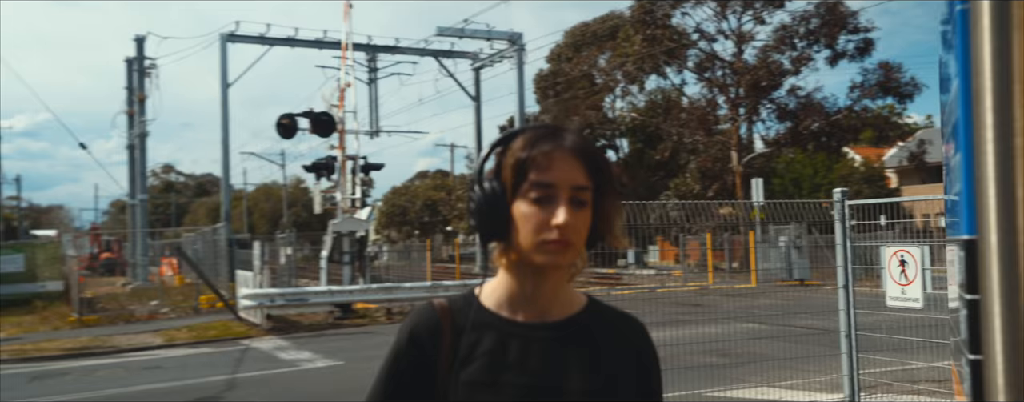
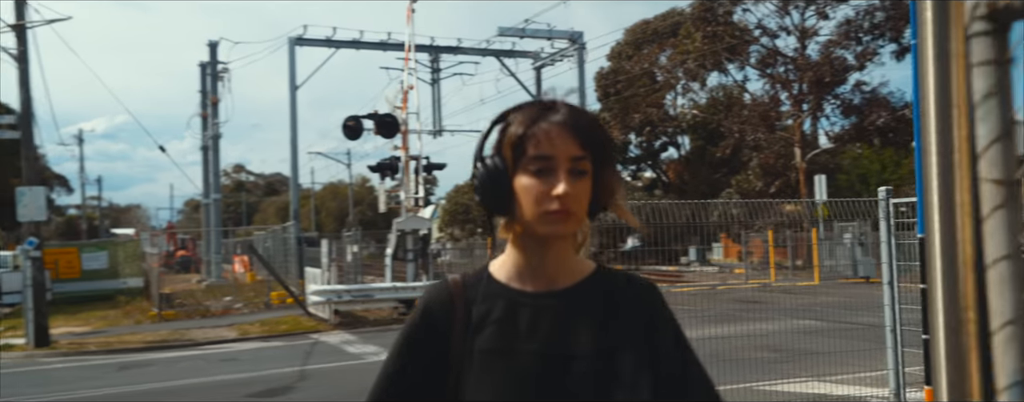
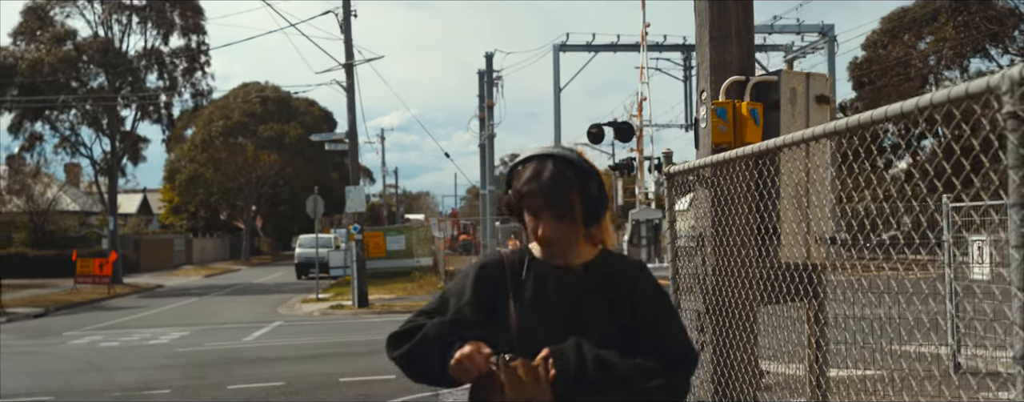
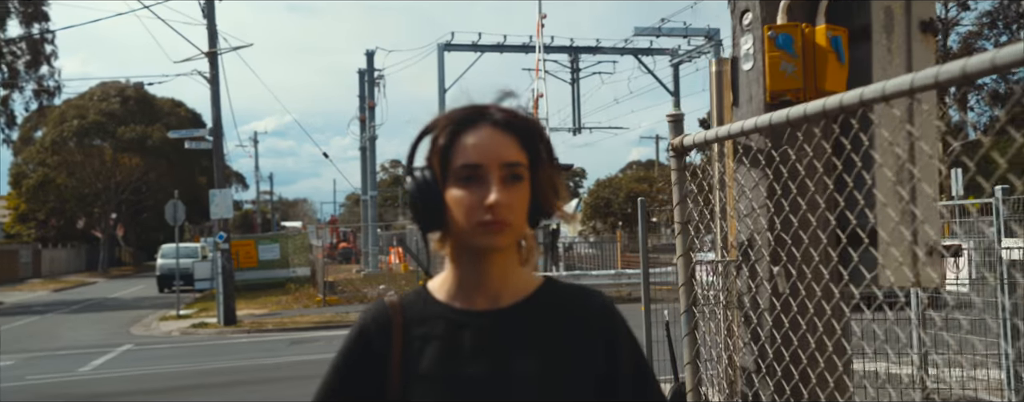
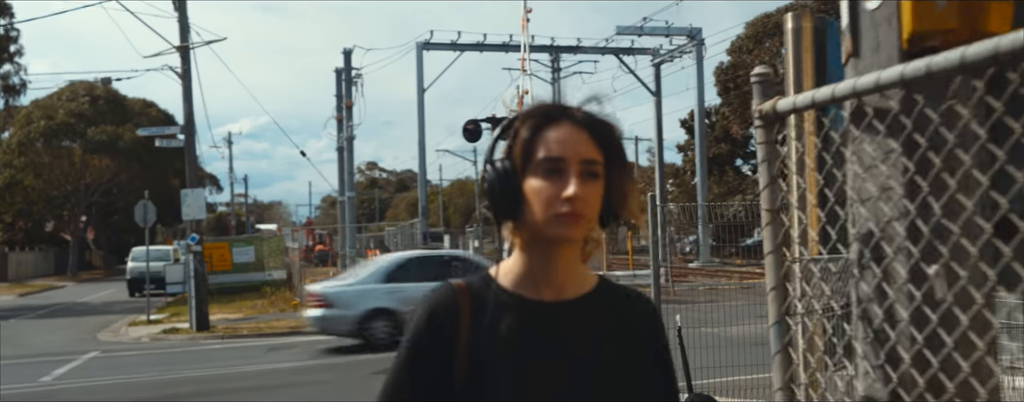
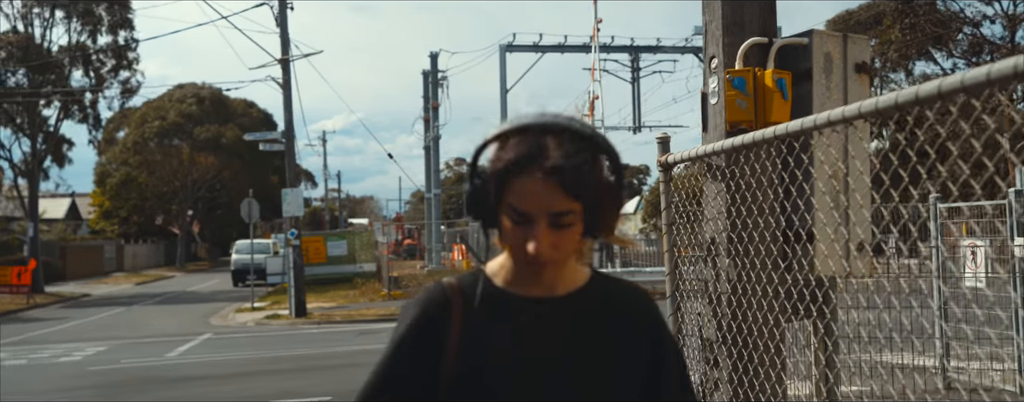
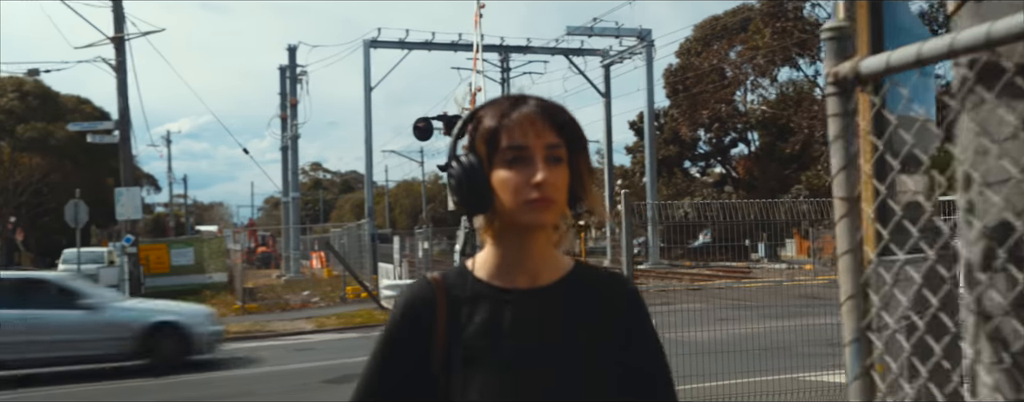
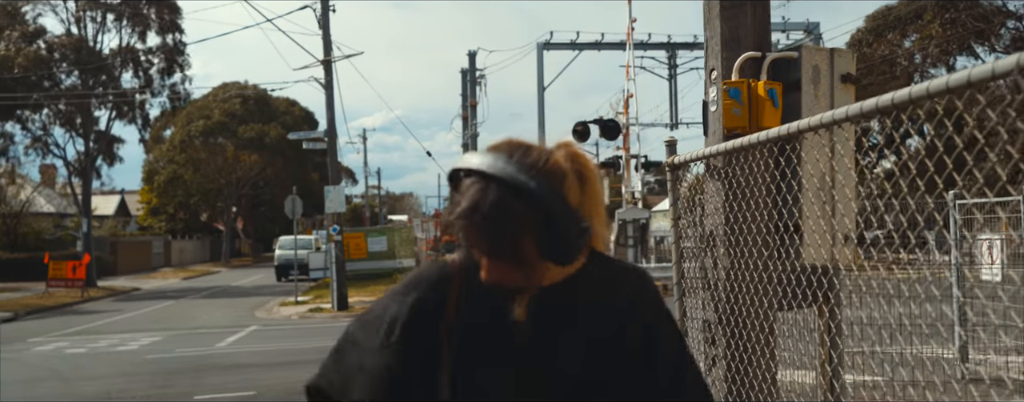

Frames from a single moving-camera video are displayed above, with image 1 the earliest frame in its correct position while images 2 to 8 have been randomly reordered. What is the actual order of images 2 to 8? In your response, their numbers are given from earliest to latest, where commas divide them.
2, 7, 5, 4, 6, 8, 3
